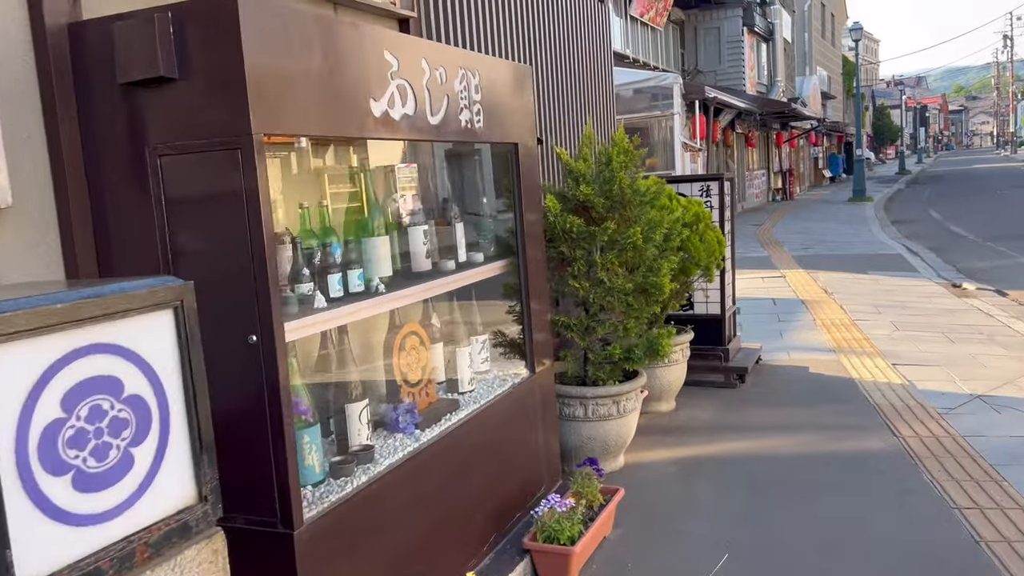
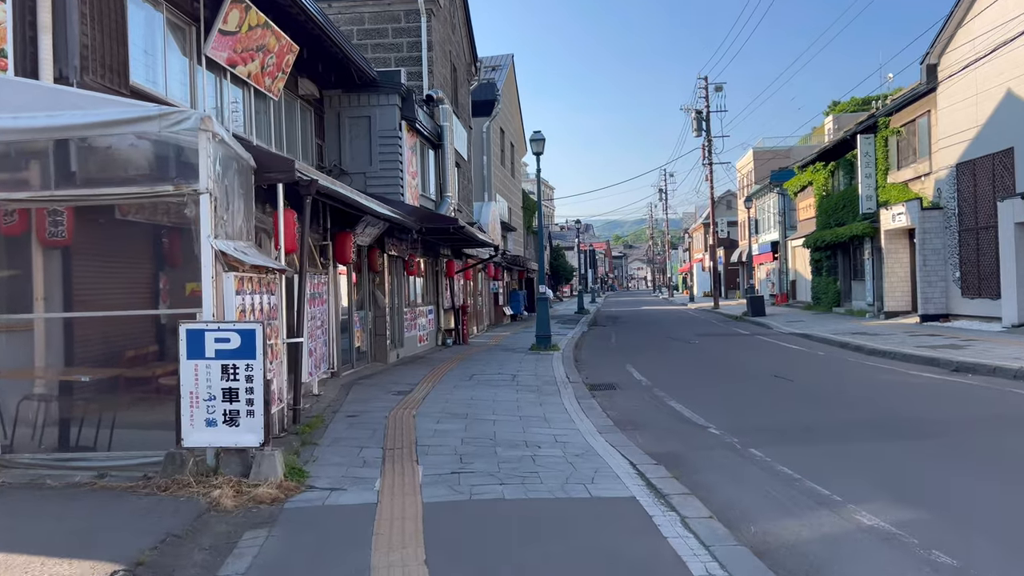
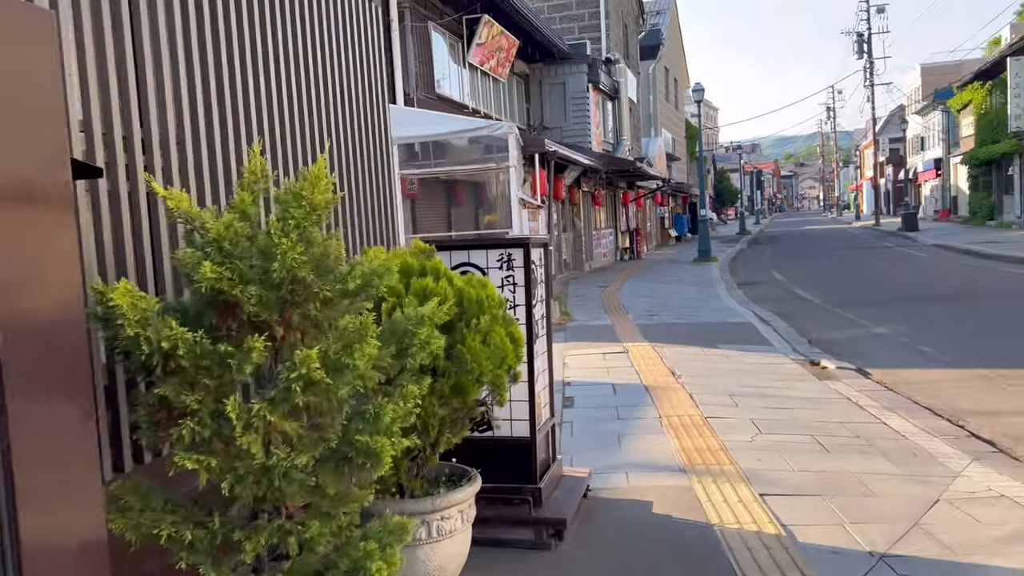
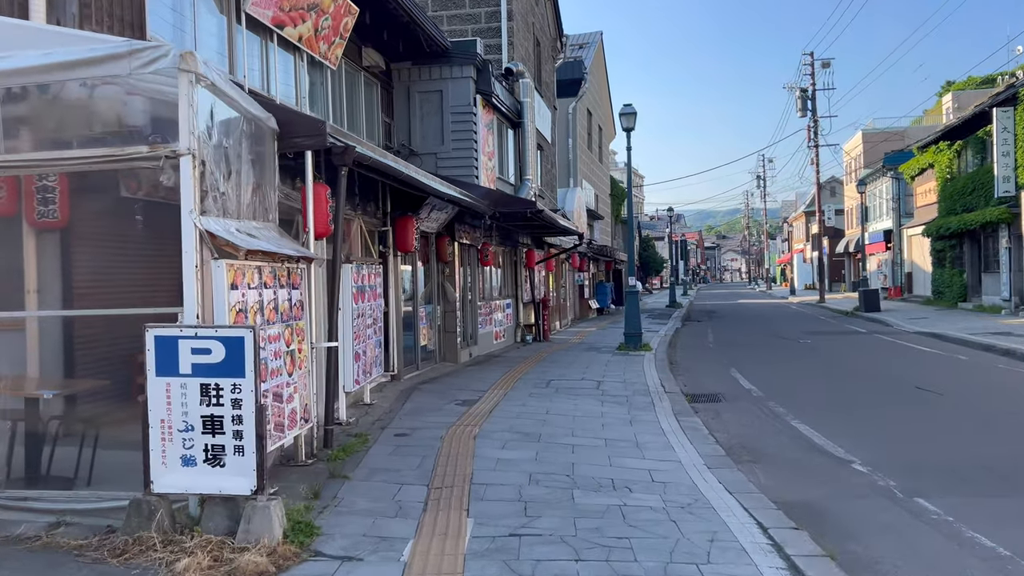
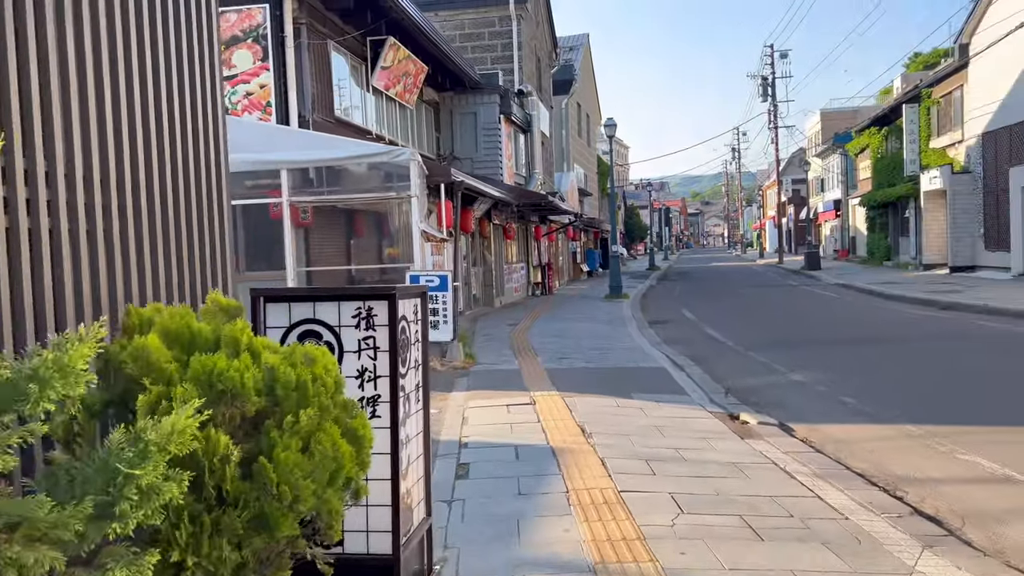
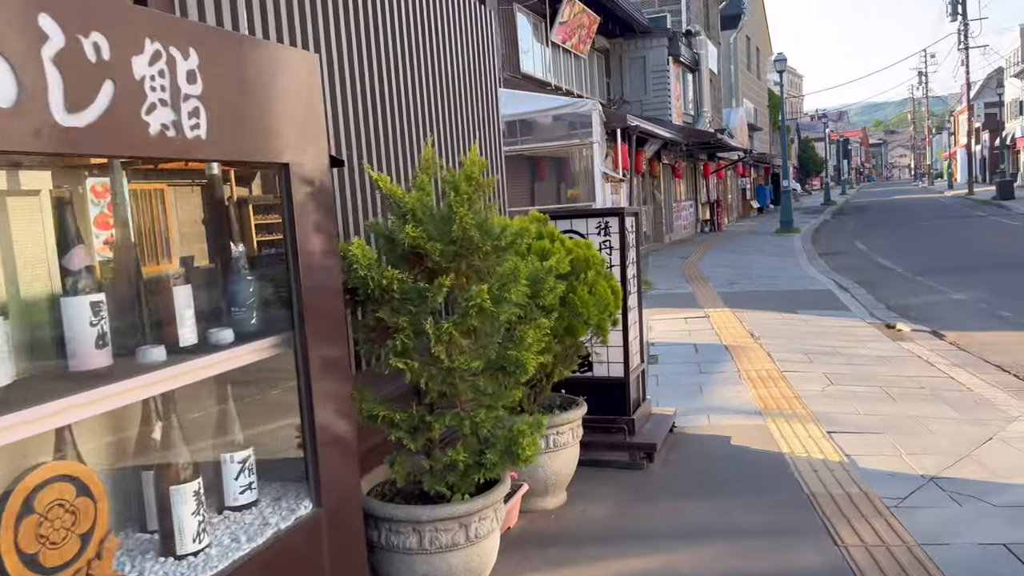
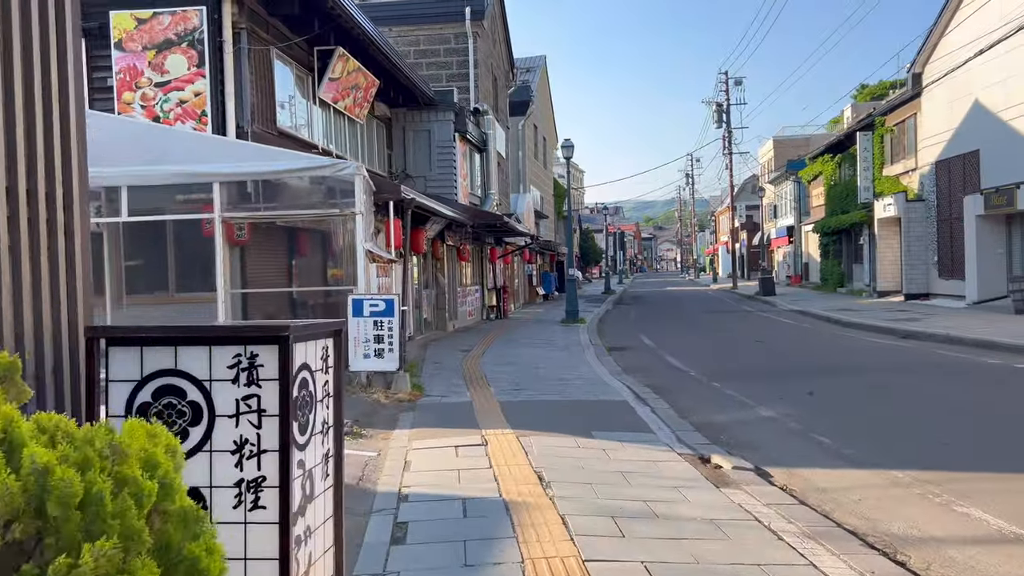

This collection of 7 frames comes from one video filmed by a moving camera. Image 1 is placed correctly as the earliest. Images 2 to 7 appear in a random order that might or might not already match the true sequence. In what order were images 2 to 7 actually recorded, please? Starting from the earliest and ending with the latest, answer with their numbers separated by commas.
6, 3, 5, 7, 2, 4
